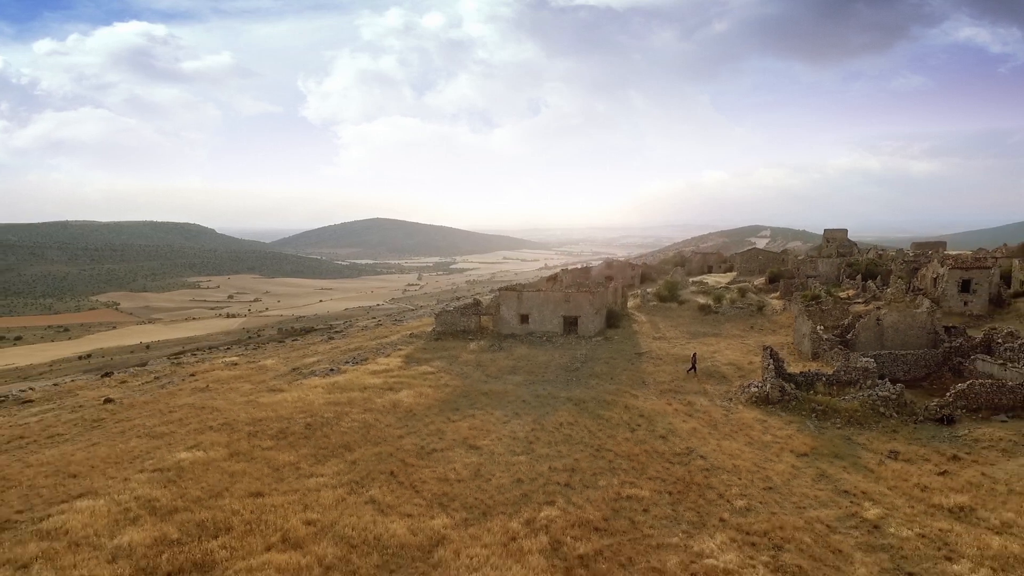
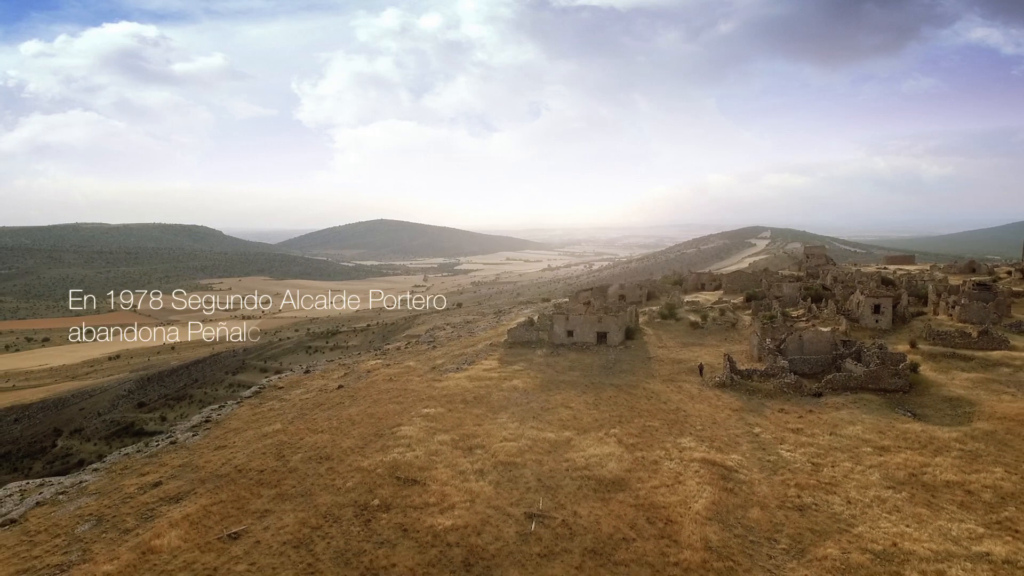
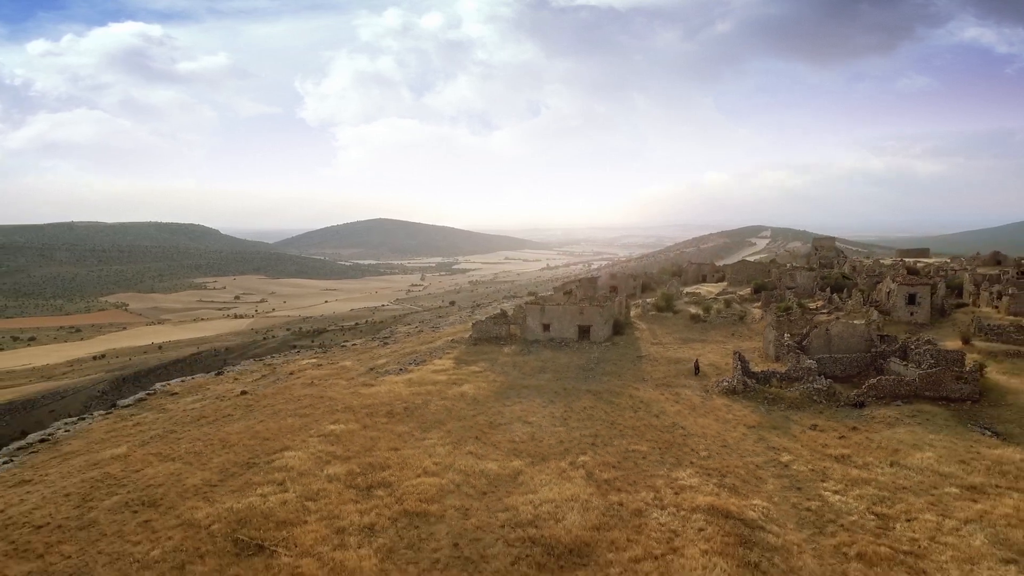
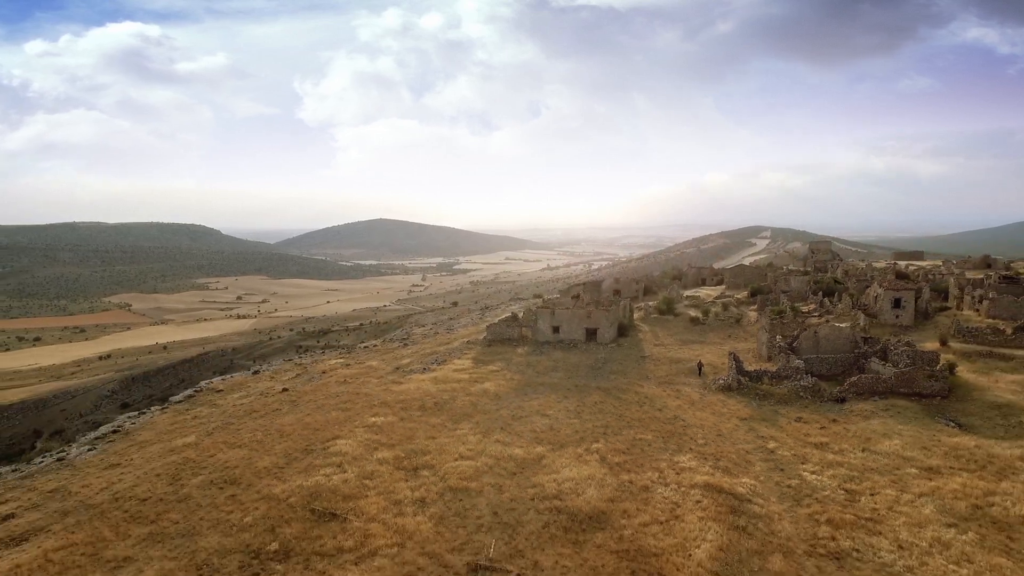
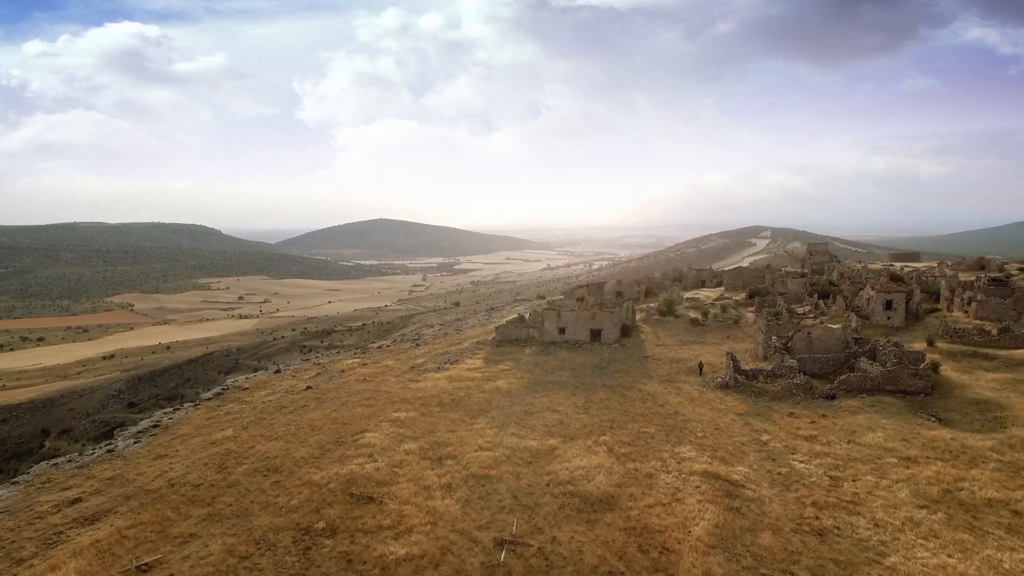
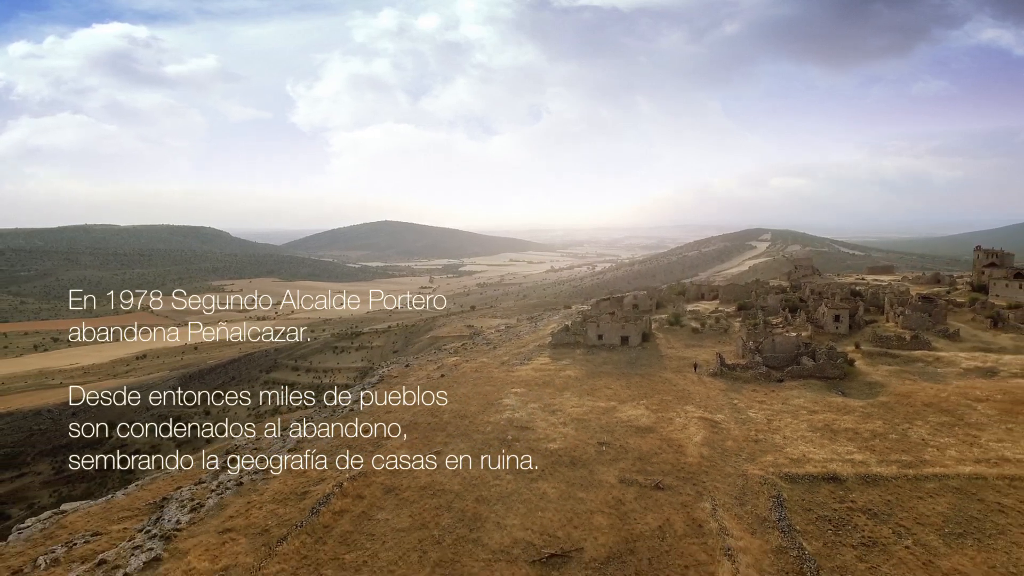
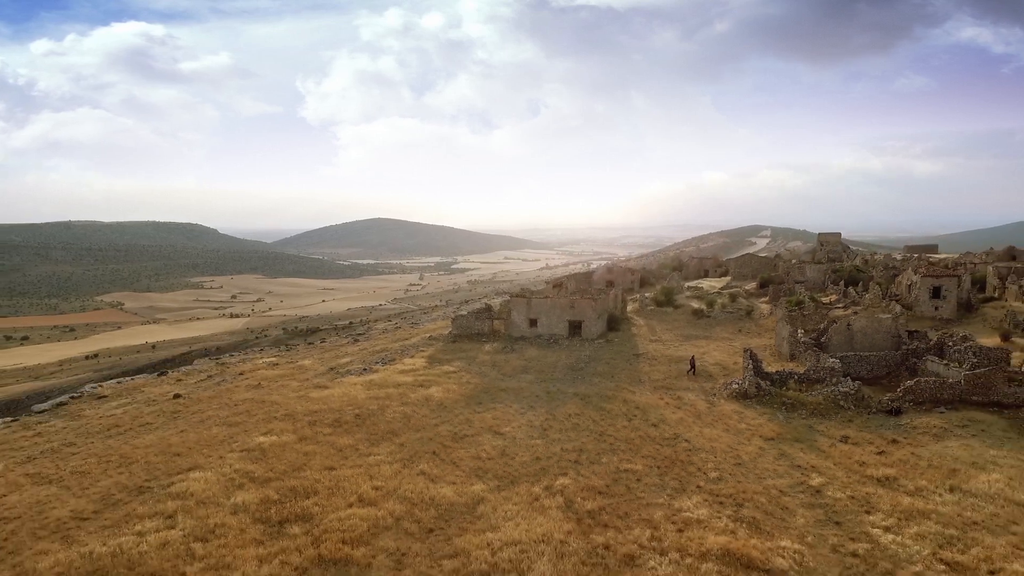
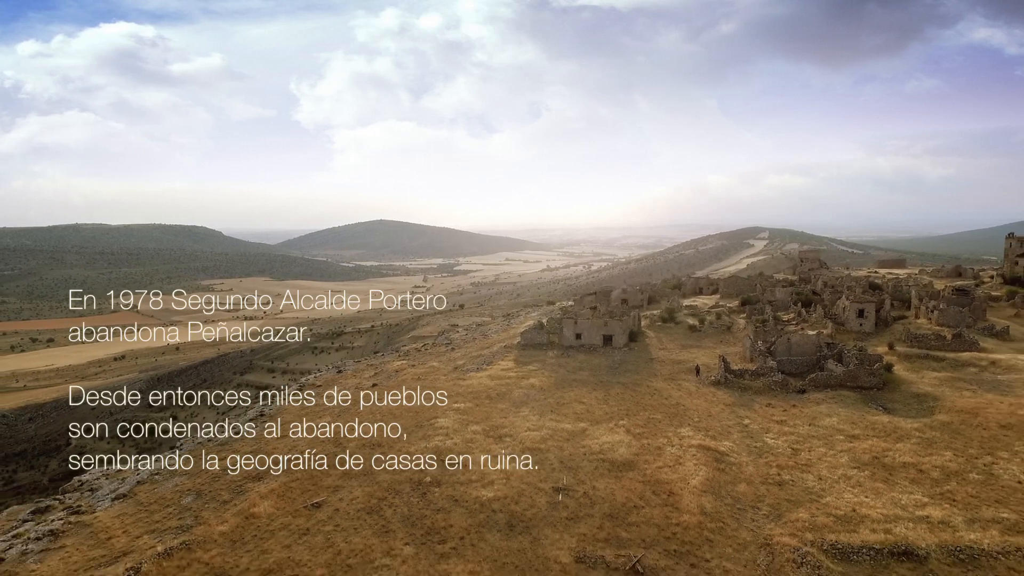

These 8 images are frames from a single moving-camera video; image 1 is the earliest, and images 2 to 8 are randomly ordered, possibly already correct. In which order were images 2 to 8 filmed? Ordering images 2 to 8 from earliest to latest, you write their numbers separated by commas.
7, 3, 4, 5, 2, 8, 6
